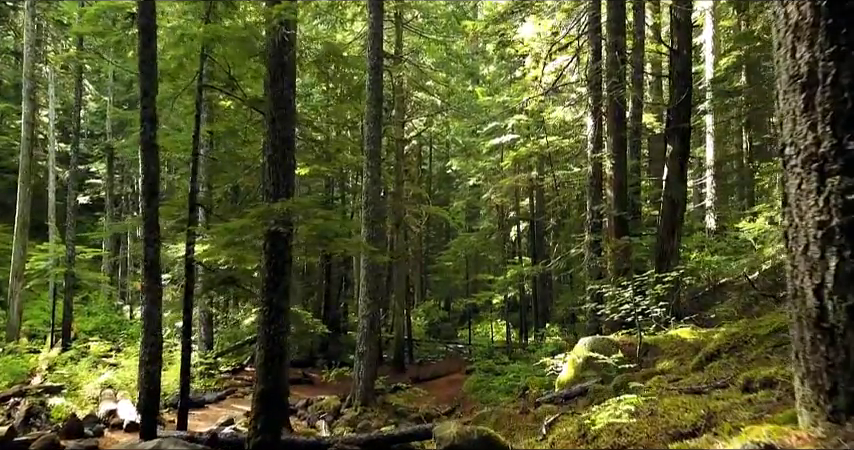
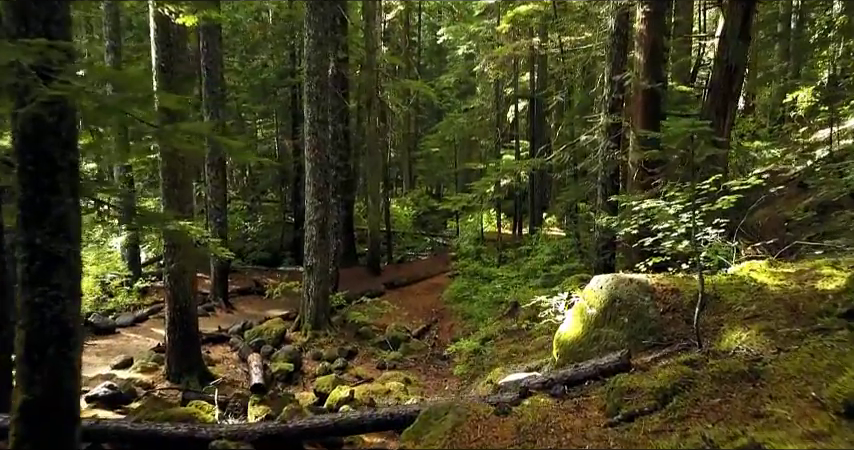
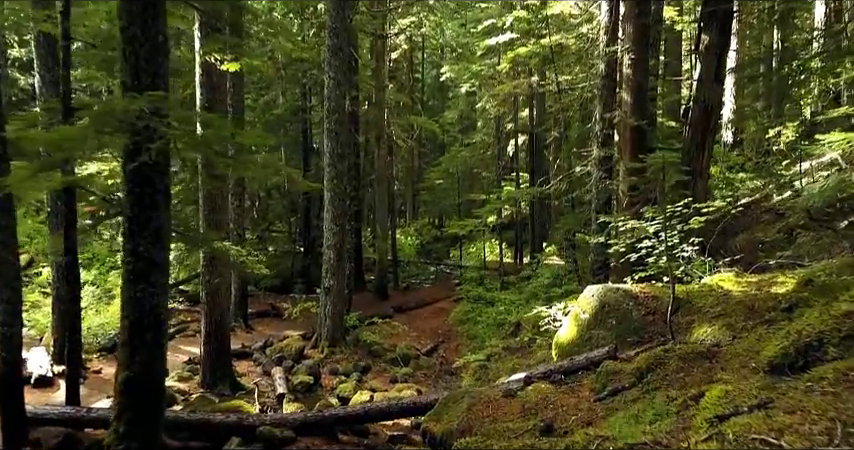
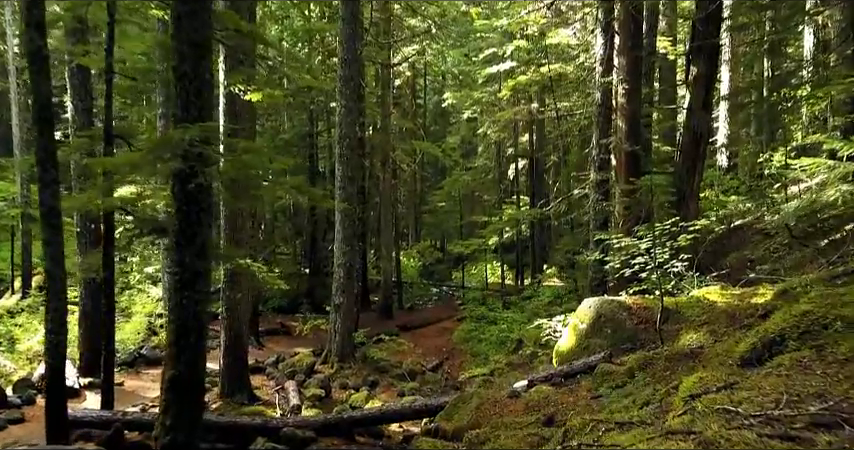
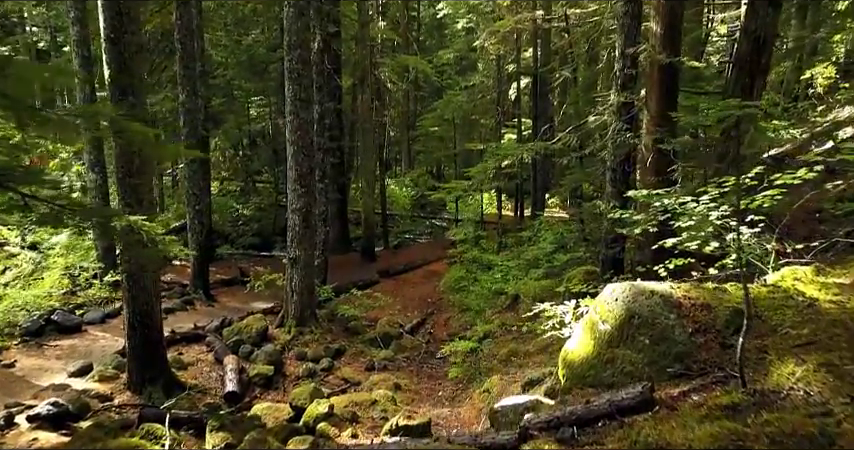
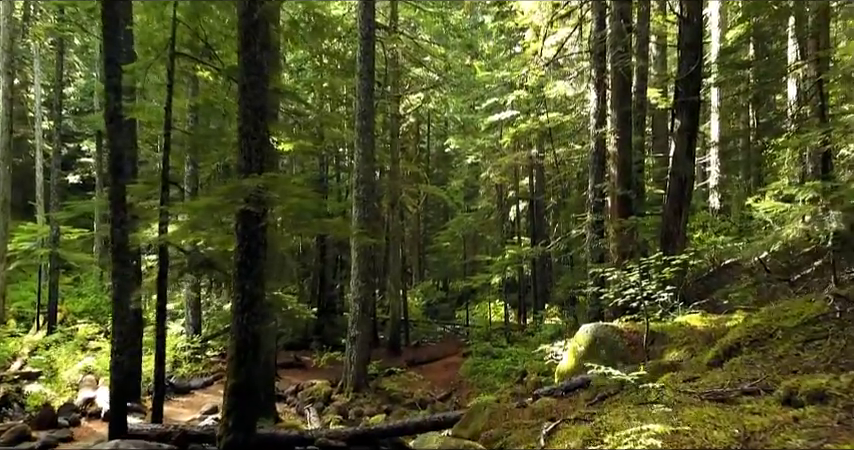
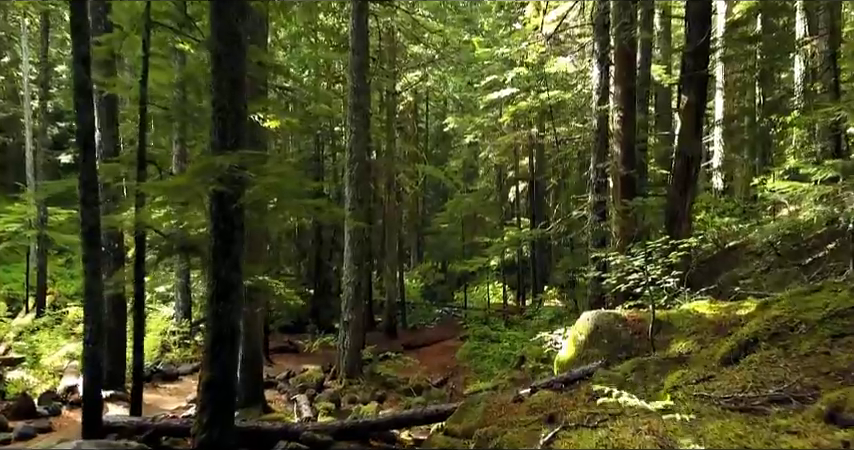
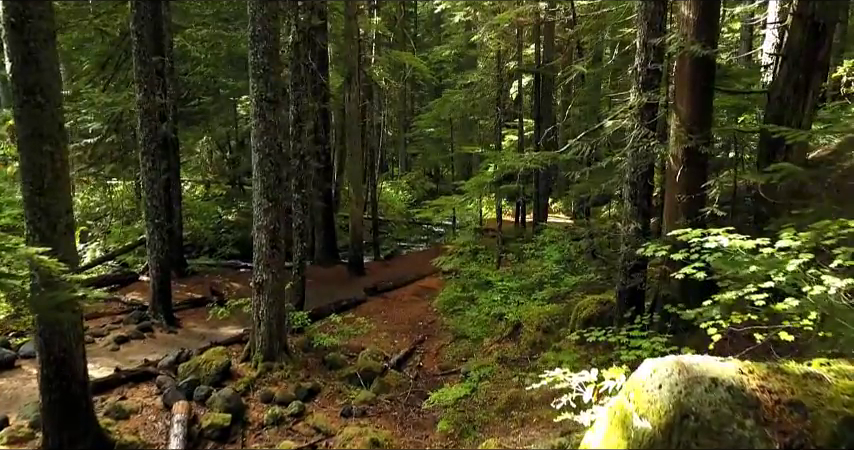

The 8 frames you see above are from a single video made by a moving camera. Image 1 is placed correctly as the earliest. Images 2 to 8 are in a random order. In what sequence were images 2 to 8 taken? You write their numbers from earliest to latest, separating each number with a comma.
6, 7, 4, 3, 2, 5, 8
